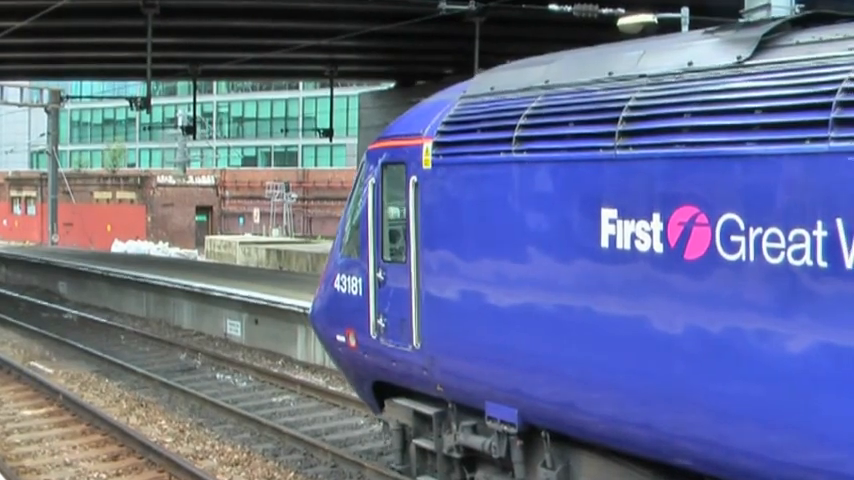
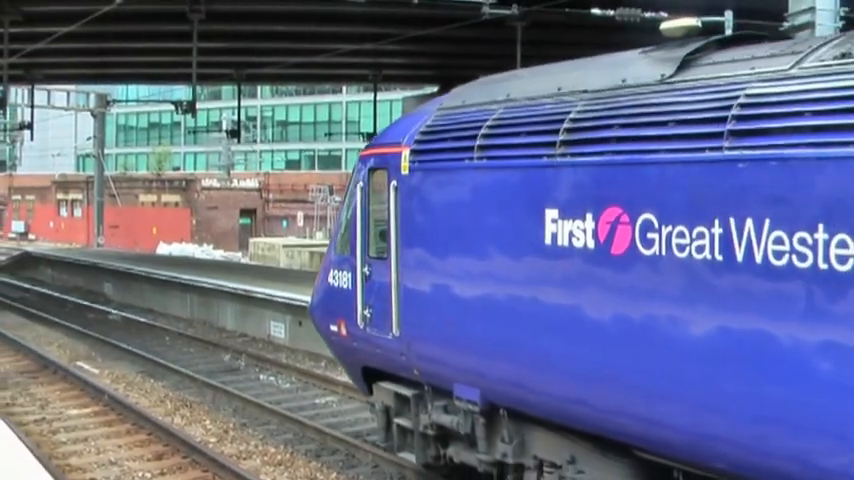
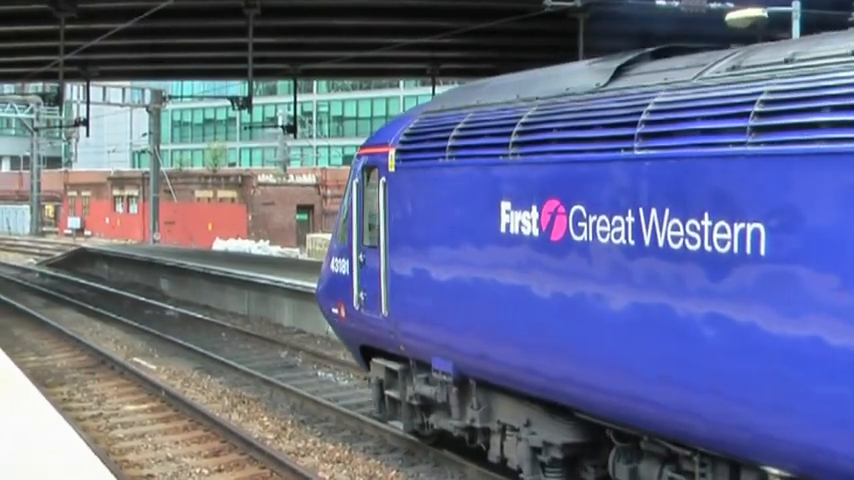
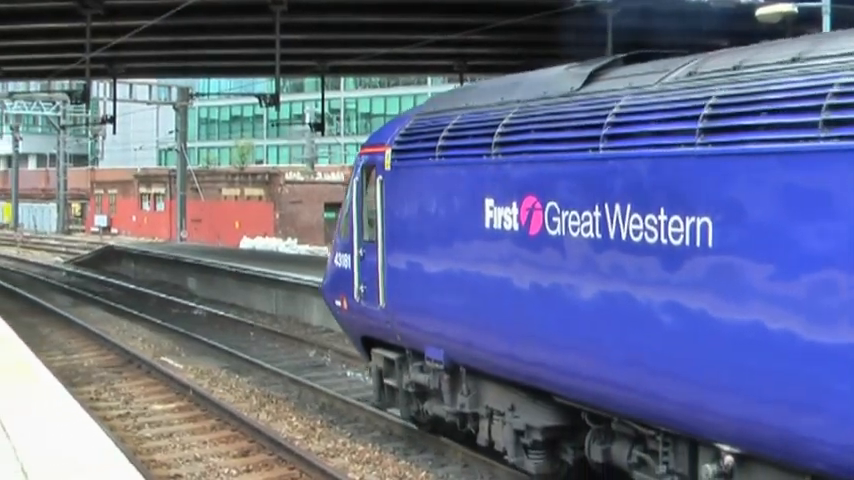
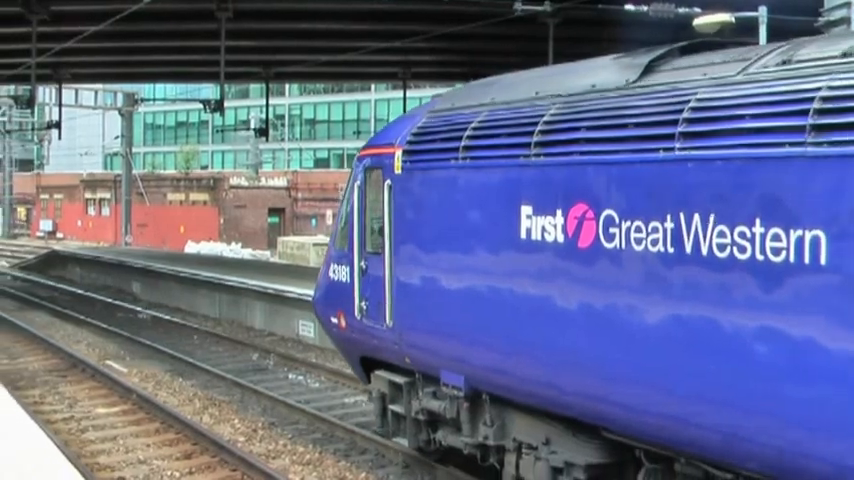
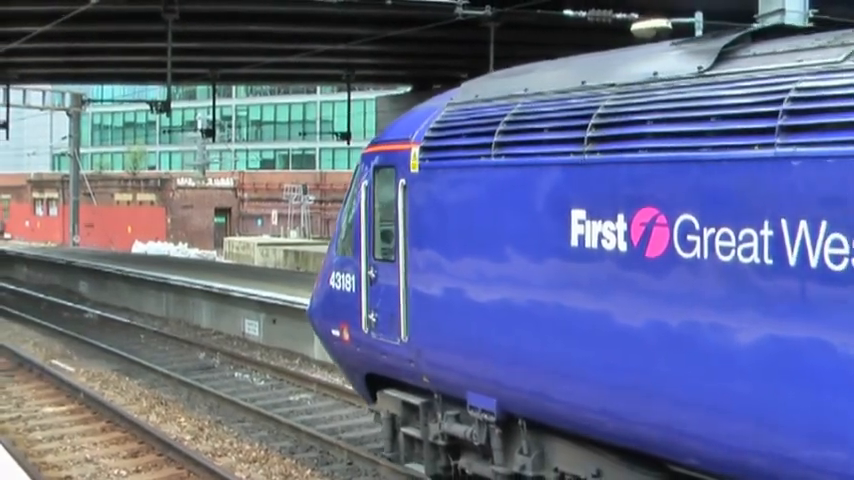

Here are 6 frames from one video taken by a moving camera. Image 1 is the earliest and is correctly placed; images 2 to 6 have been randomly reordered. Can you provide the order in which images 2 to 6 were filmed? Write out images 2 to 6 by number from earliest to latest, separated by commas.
6, 2, 5, 3, 4
